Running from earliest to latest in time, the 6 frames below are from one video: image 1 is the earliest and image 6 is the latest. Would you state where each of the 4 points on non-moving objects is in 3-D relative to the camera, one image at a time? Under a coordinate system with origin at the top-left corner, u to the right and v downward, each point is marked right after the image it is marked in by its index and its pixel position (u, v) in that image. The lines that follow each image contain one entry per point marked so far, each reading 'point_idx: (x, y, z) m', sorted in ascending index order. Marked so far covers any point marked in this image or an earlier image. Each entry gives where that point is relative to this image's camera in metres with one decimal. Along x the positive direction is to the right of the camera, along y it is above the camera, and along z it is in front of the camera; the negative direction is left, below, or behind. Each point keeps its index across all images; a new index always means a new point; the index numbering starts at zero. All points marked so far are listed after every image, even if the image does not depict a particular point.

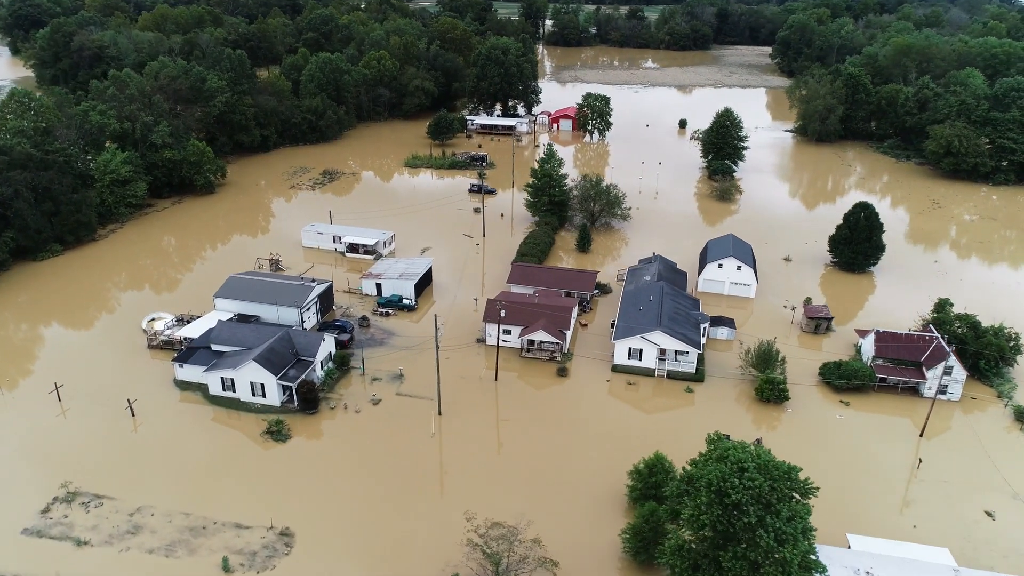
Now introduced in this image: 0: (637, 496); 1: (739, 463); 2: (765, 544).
0: (+3.4, -5.5, +18.9) m
1: (+4.7, -3.6, +14.8) m
2: (+4.9, -4.9, +13.7) m
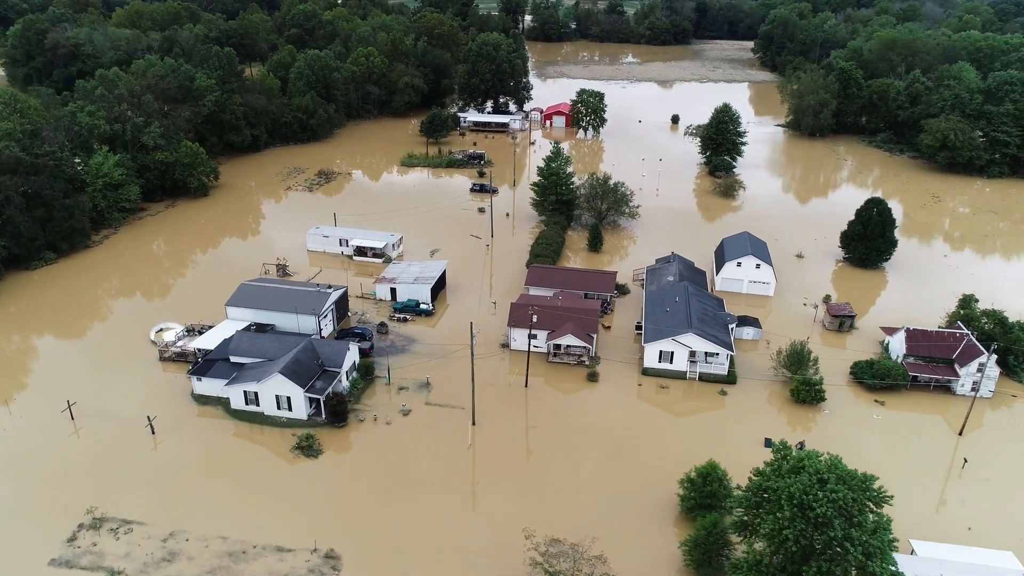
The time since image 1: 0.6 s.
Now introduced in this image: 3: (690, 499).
0: (+4.7, -5.6, +18.5) m
1: (+6.1, -3.7, +14.3) m
2: (+6.4, -5.0, +13.3) m
3: (+4.7, -5.5, +18.6) m
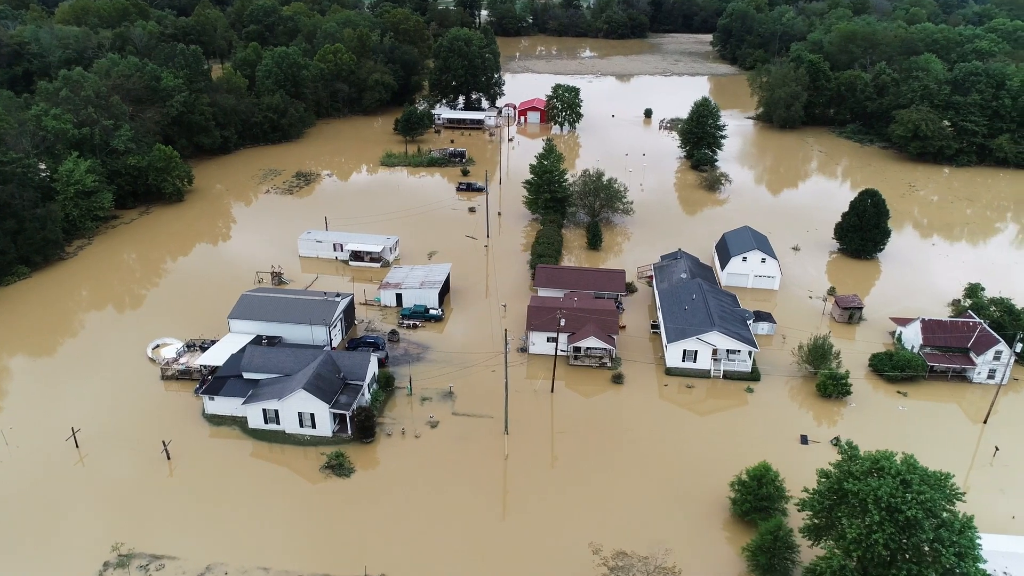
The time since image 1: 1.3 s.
0: (+6.0, -5.6, +18.2) m
1: (+7.7, -3.7, +14.2) m
2: (+8.0, -5.0, +13.2) m
3: (+6.0, -5.5, +18.4) m
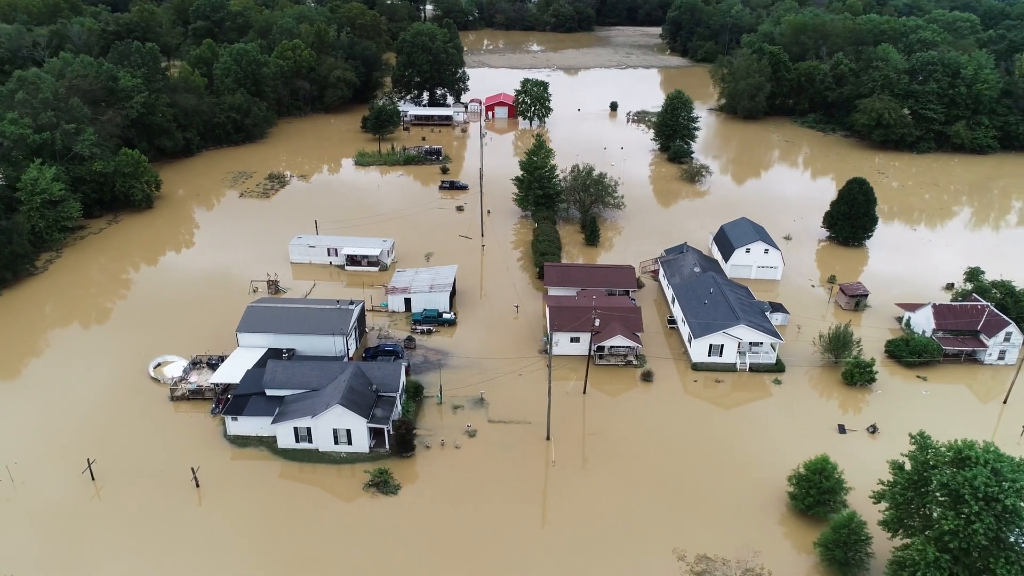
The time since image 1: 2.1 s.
0: (+7.5, -5.5, +18.2) m
1: (+9.5, -3.5, +14.3) m
2: (+10.0, -4.8, +13.3) m
3: (+7.5, -5.4, +18.3) m
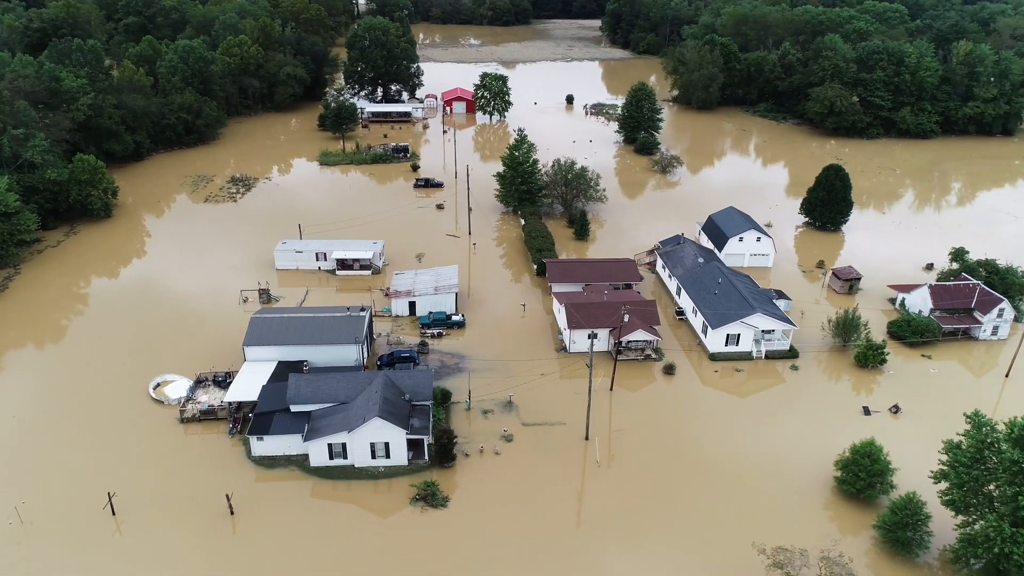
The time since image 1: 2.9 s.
0: (+8.9, -5.1, +18.5) m
1: (+11.2, -3.1, +14.8) m
2: (+11.8, -4.4, +13.8) m
3: (+8.9, -5.0, +18.6) m
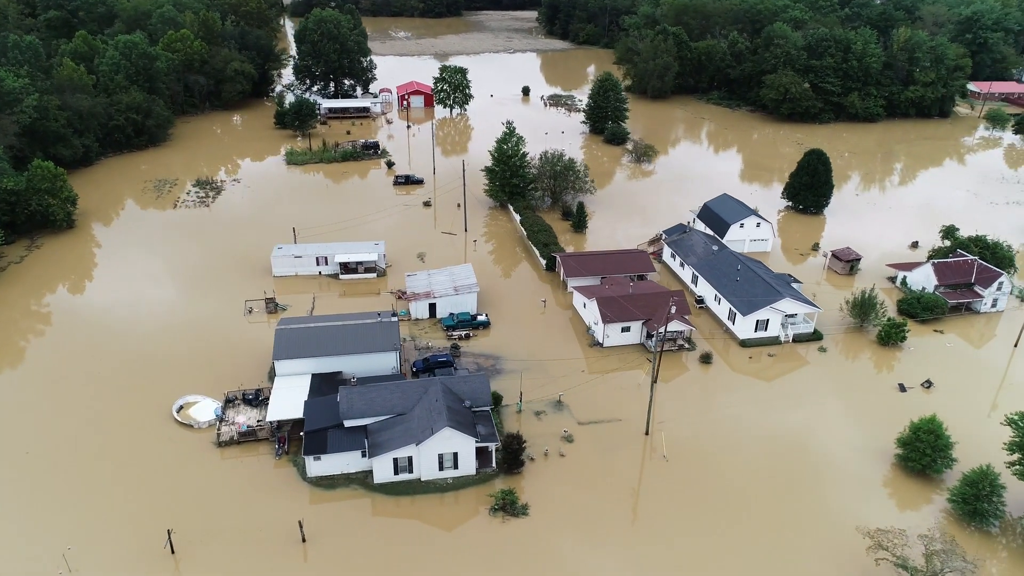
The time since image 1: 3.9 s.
0: (+10.9, -4.6, +19.0) m
1: (+13.4, -2.6, +15.5) m
2: (+14.2, -3.8, +14.7) m
3: (+10.8, -4.5, +19.1) m
